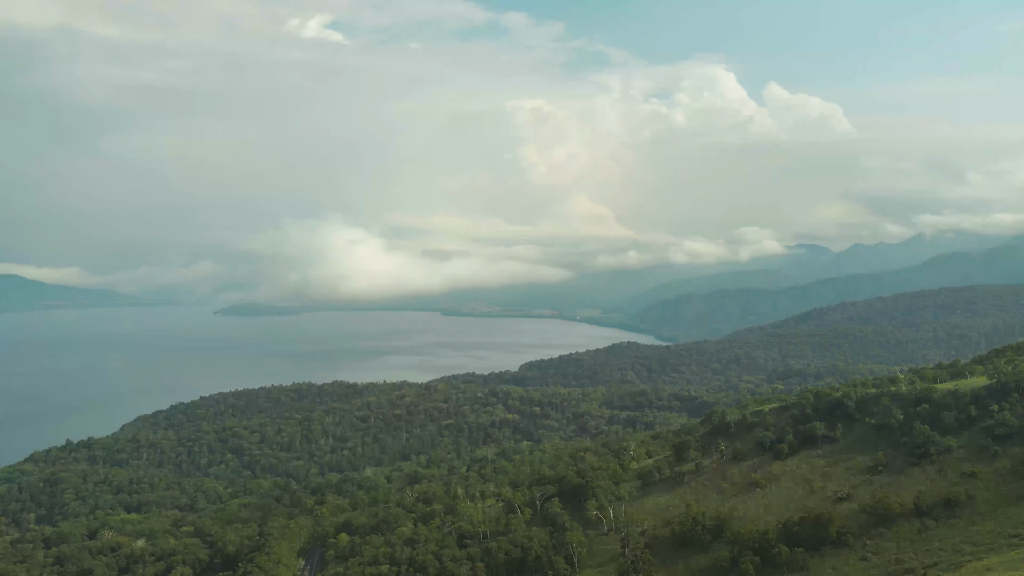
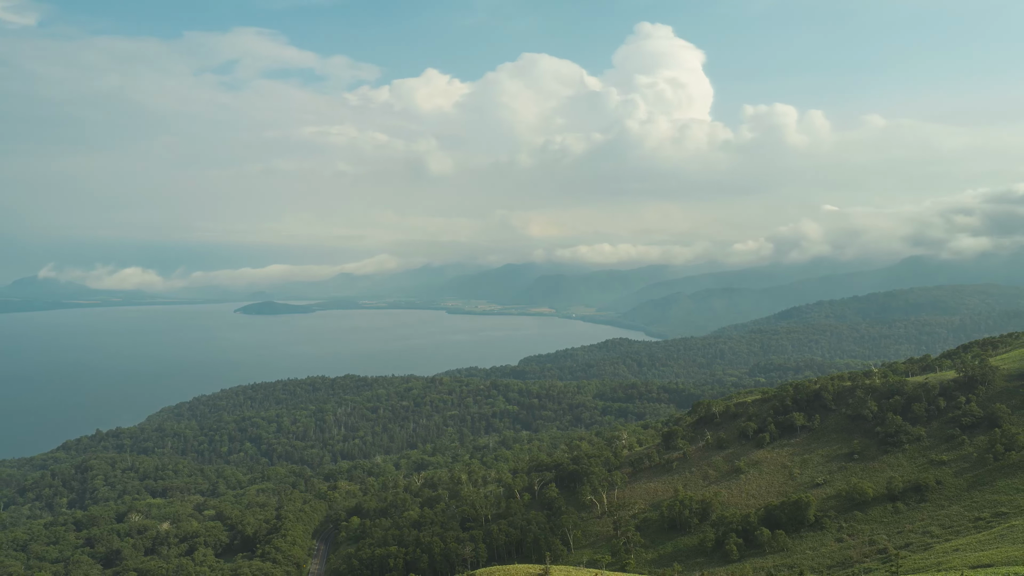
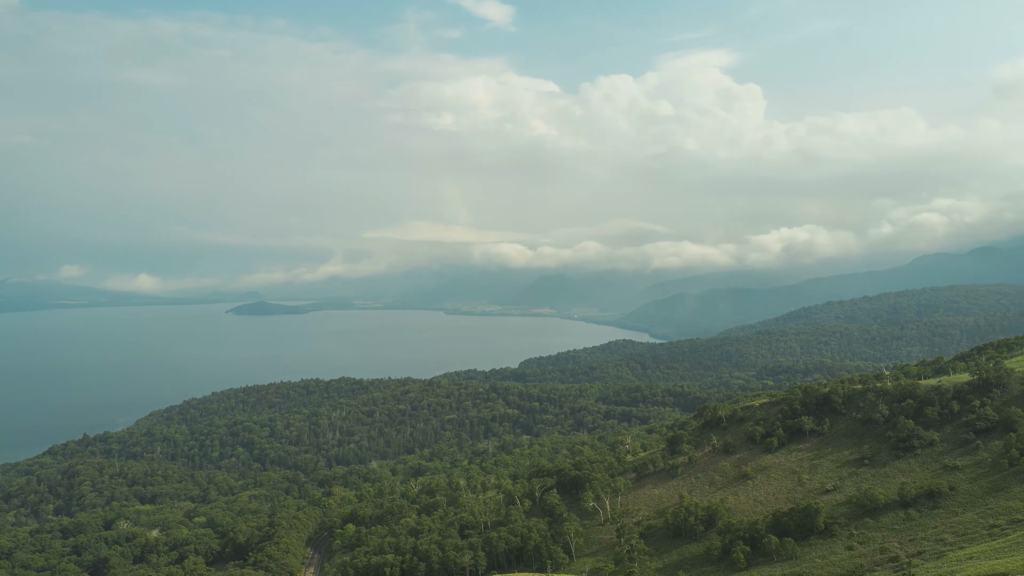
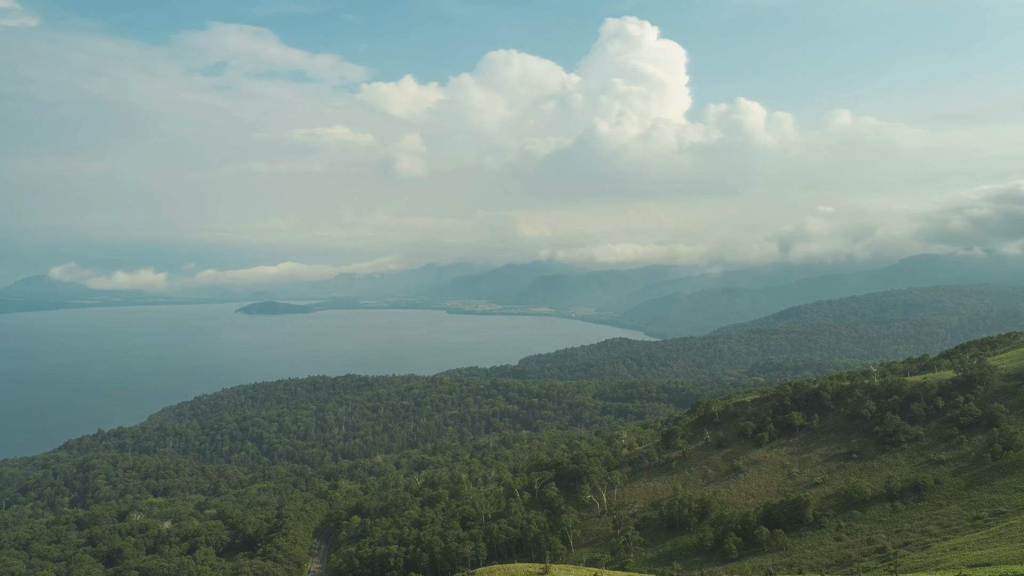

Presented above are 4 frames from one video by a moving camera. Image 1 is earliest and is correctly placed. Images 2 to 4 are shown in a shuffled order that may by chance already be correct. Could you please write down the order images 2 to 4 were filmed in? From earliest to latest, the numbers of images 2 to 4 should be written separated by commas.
3, 2, 4
